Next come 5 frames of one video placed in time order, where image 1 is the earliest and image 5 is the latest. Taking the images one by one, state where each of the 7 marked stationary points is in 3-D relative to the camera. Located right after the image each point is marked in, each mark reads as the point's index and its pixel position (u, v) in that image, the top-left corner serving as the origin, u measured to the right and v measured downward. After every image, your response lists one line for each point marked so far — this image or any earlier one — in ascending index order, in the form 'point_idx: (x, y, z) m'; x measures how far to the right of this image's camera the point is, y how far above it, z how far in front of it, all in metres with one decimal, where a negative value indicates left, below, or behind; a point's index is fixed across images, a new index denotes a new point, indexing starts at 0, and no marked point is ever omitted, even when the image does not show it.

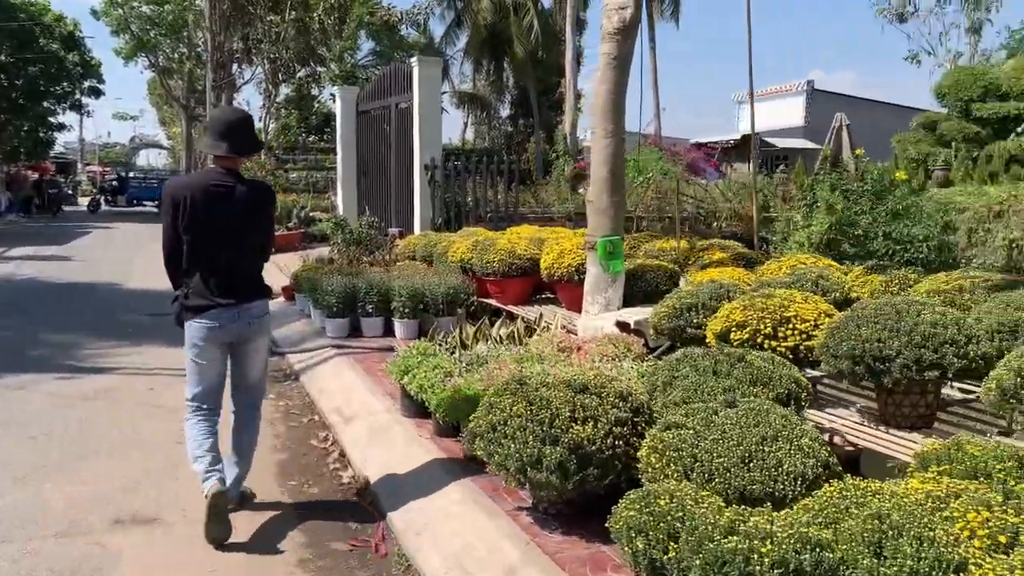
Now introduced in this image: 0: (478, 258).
0: (-0.4, +0.4, +10.8) m
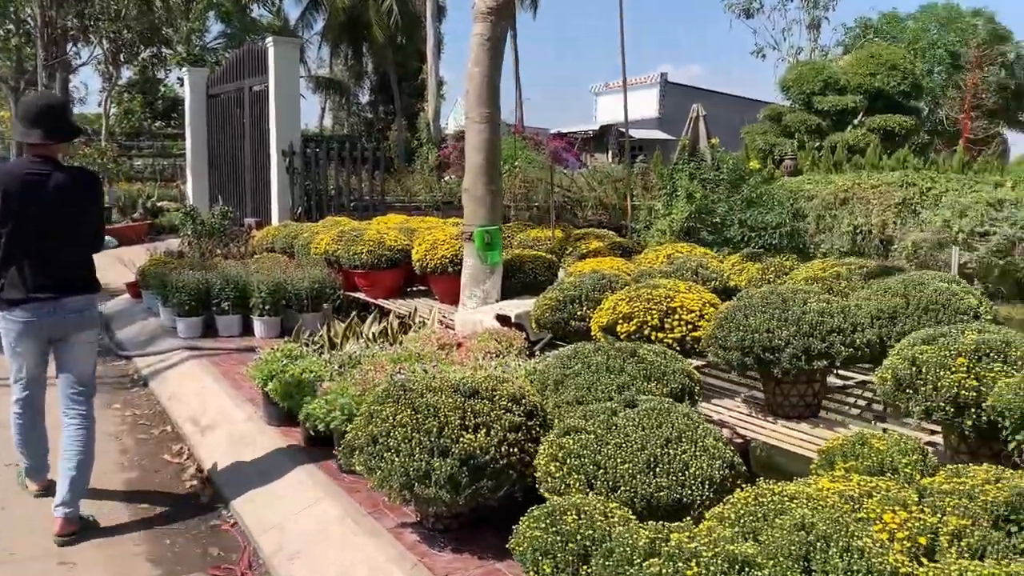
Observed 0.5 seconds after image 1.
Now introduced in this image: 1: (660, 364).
0: (-1.9, +0.4, +10.2) m
1: (+0.8, -0.4, +5.0) m
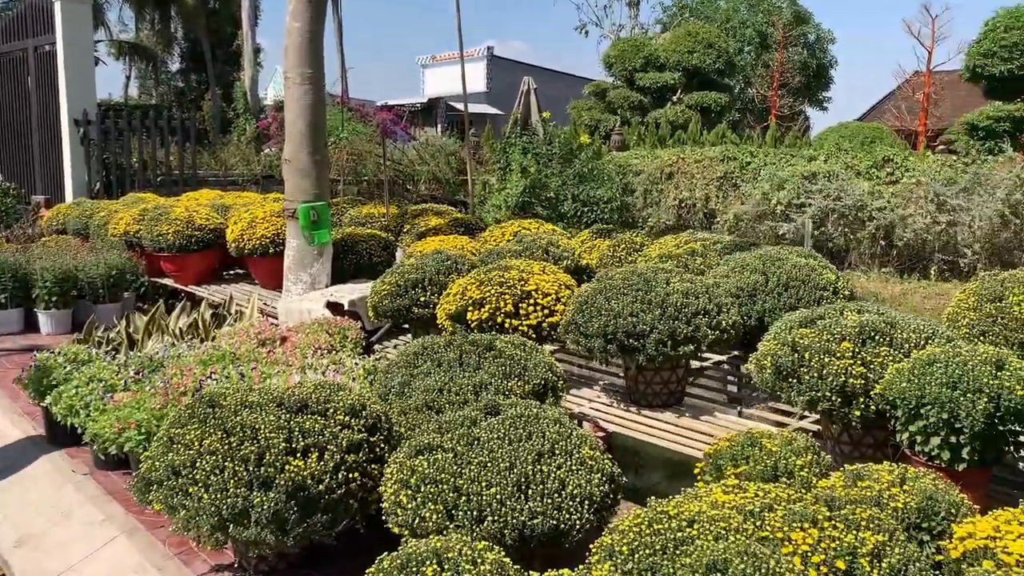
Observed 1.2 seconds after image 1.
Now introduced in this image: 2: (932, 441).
0: (-3.7, +0.6, +9.0) m
1: (0.0, -0.4, +4.4) m
2: (+1.6, -0.6, +3.5) m
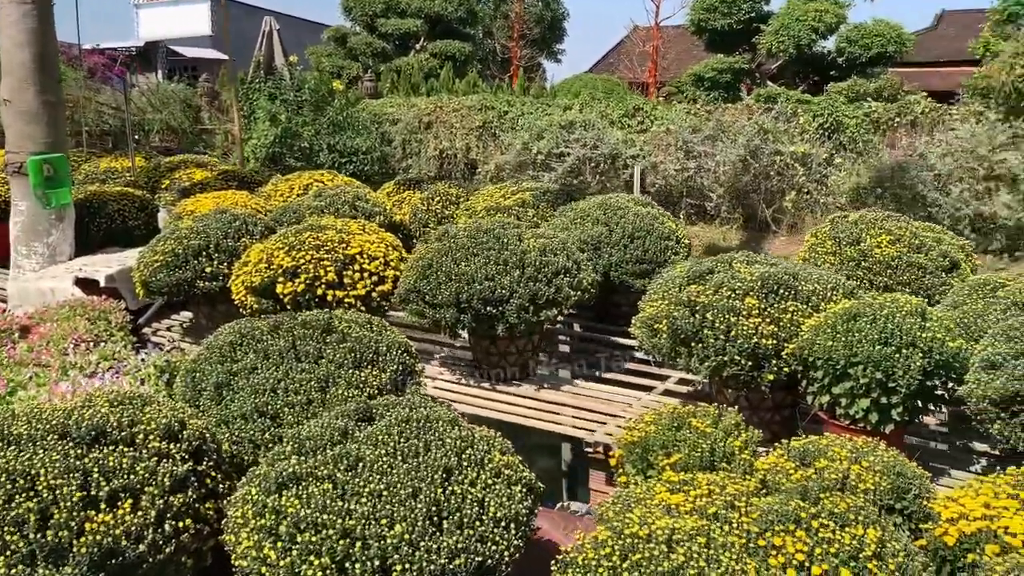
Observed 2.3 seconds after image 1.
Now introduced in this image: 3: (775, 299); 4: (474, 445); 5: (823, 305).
0: (-5.5, +0.7, +6.9) m
1: (-0.6, -0.2, +3.6) m
2: (+1.2, -0.4, +3.2) m
3: (+1.0, 0.0, +3.5) m
4: (-0.1, -0.5, +2.7) m
5: (+1.2, -0.1, +3.5) m
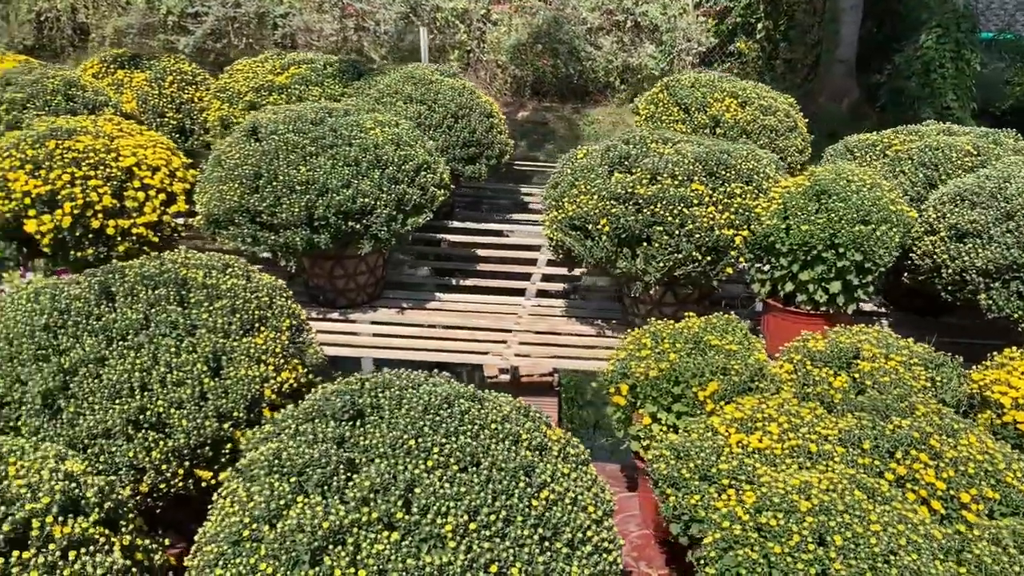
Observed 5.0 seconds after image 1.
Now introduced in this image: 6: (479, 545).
0: (-6.6, +0.6, +3.5) m
1: (-0.8, 0.0, +2.6) m
2: (+1.1, 0.0, +3.0) m
3: (+0.7, +0.4, +3.1) m
4: (0.0, -0.3, +2.1) m
5: (+0.9, +0.4, +3.2) m
6: (-0.1, -0.5, +1.7) m
